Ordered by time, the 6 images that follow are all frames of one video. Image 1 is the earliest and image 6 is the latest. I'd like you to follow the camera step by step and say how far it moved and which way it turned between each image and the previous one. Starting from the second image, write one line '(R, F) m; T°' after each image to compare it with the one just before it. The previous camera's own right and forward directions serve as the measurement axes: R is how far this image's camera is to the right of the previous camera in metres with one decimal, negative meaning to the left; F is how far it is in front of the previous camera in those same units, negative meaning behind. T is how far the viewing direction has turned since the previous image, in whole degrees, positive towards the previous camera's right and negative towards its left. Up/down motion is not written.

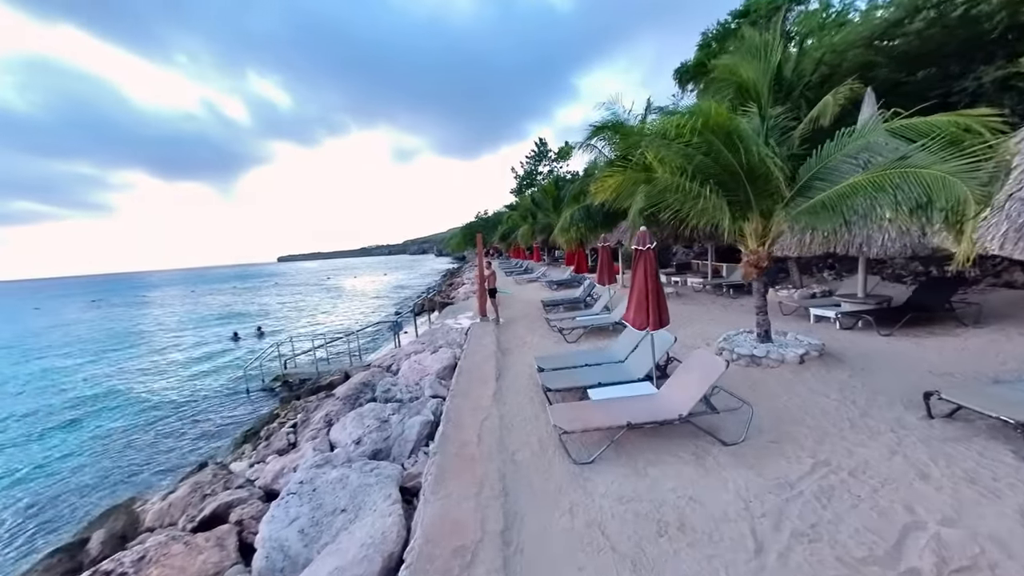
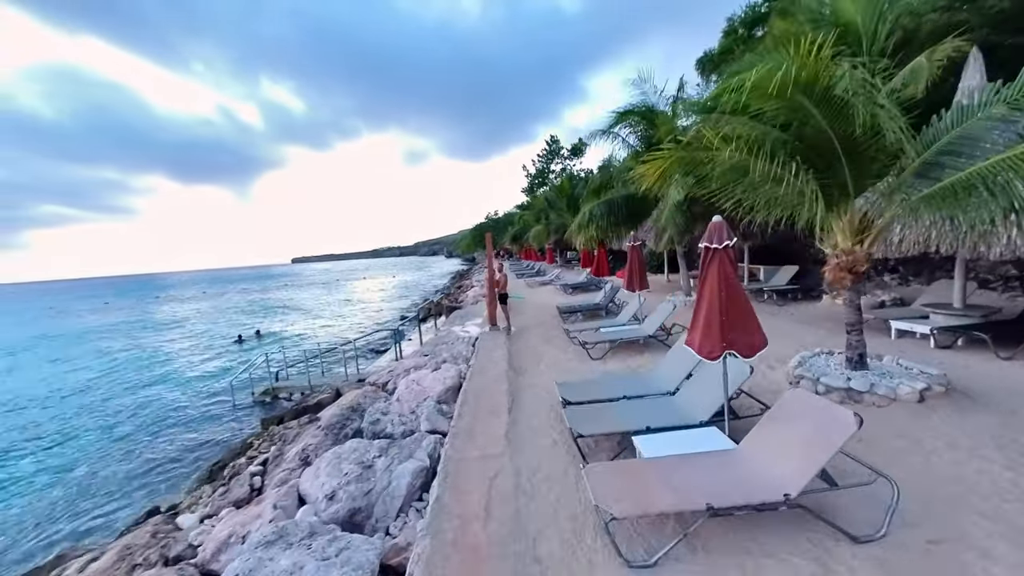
(-0.1, +1.5) m; -2°
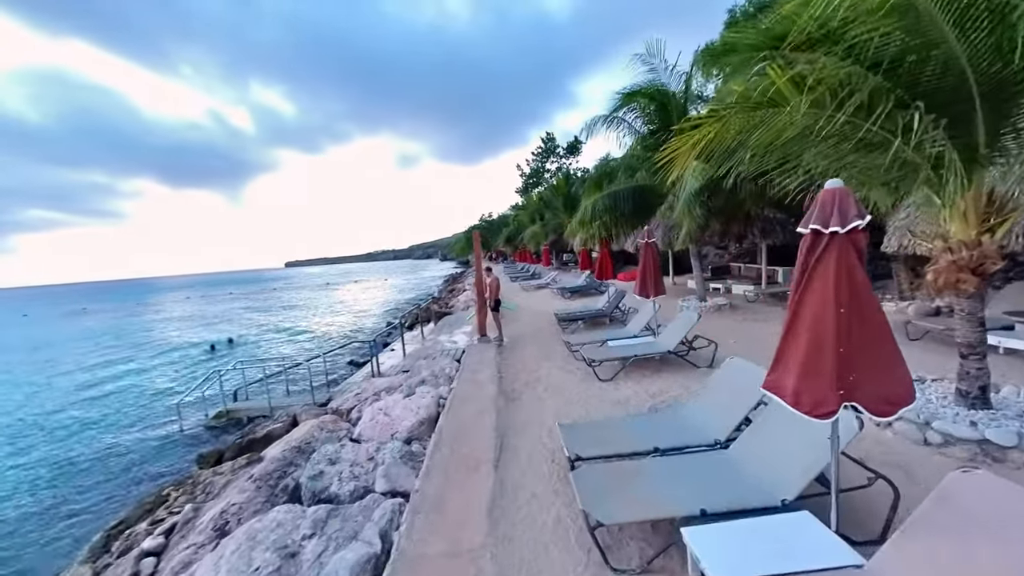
(+0.1, +1.6) m; +1°
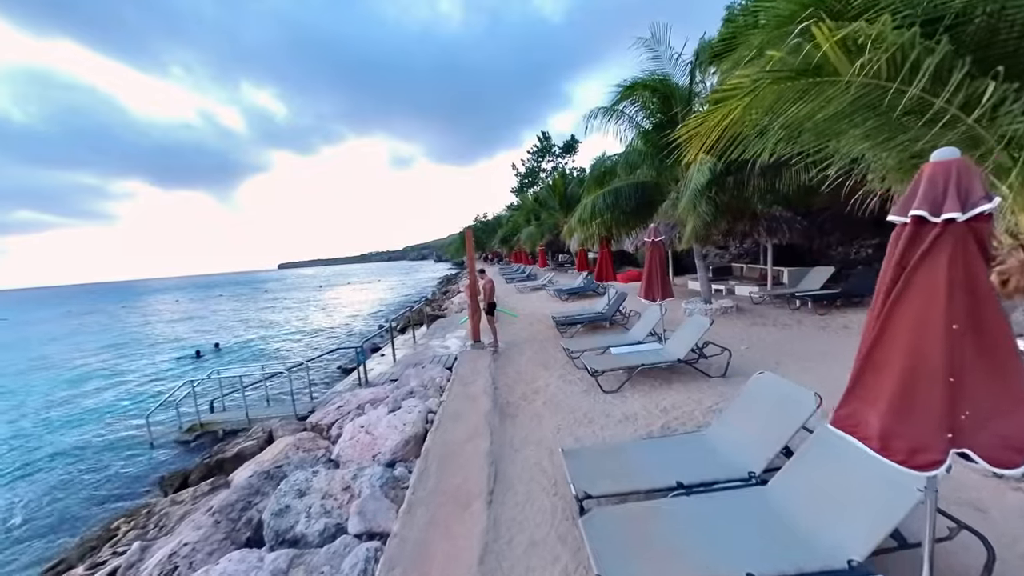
(0.0, +0.6) m; +1°
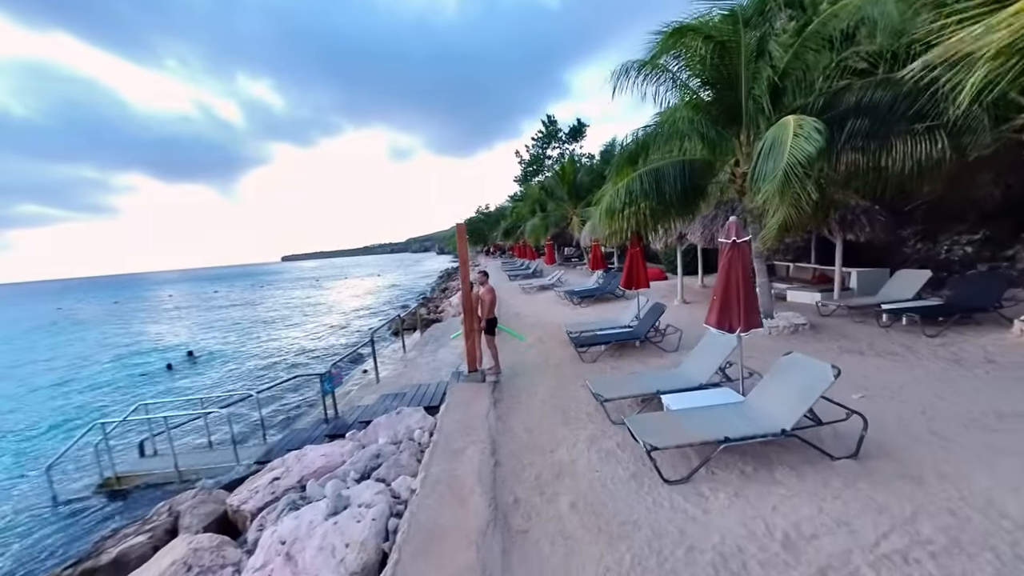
(-0.1, +2.4) m; 0°
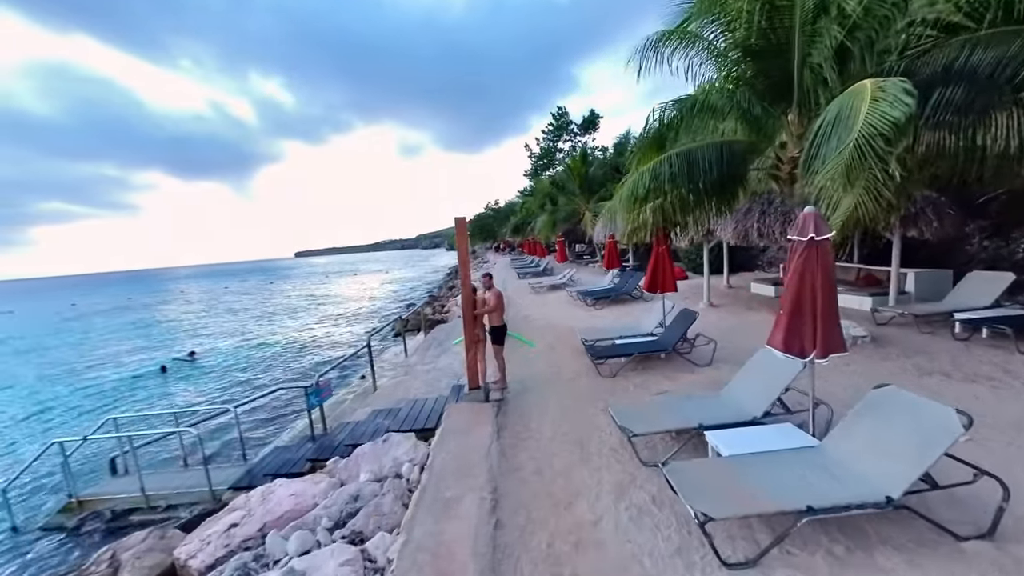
(0.0, +1.1) m; -1°
